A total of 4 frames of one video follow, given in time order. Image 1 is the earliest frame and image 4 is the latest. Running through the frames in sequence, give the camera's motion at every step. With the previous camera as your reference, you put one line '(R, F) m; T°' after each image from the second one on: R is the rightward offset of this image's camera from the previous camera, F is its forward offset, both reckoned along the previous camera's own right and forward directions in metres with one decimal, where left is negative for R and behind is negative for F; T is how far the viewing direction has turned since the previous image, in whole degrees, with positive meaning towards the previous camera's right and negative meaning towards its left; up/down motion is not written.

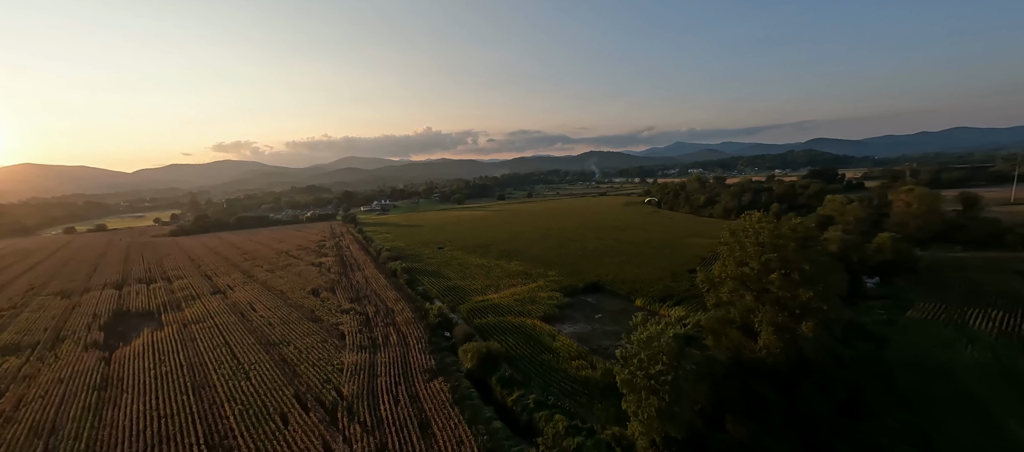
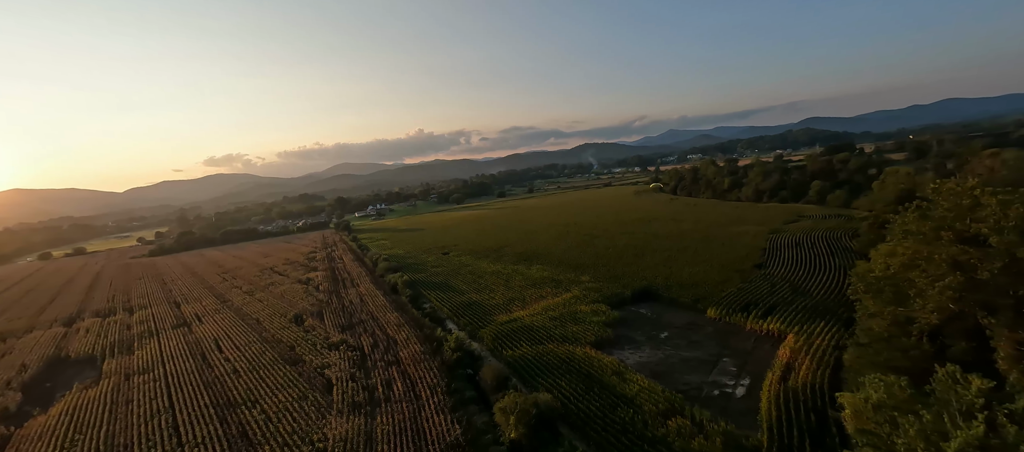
(-2.2, +7.9) m; 0°
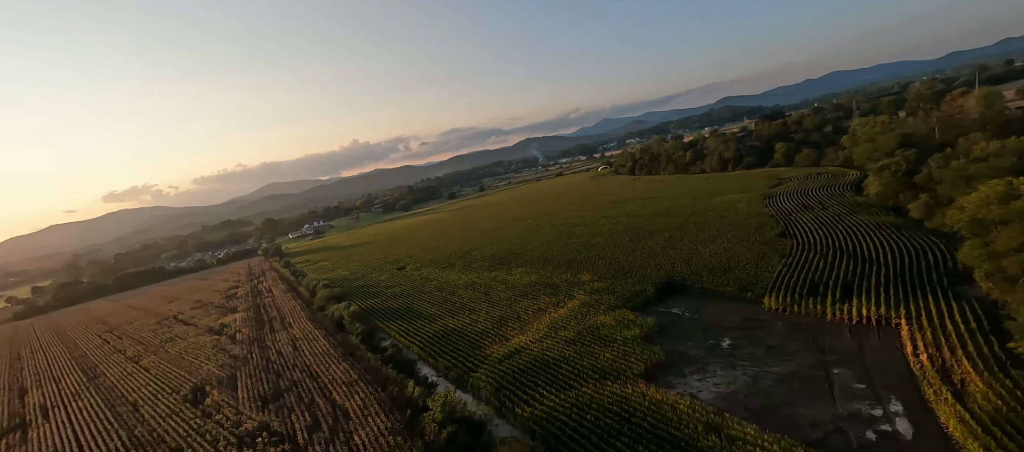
(-1.8, +8.4) m; +7°
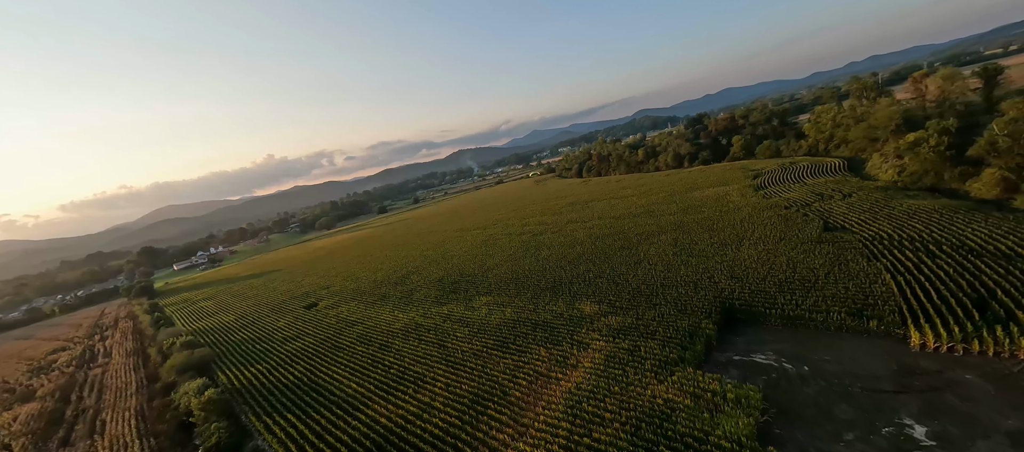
(-1.3, +10.4) m; +9°
